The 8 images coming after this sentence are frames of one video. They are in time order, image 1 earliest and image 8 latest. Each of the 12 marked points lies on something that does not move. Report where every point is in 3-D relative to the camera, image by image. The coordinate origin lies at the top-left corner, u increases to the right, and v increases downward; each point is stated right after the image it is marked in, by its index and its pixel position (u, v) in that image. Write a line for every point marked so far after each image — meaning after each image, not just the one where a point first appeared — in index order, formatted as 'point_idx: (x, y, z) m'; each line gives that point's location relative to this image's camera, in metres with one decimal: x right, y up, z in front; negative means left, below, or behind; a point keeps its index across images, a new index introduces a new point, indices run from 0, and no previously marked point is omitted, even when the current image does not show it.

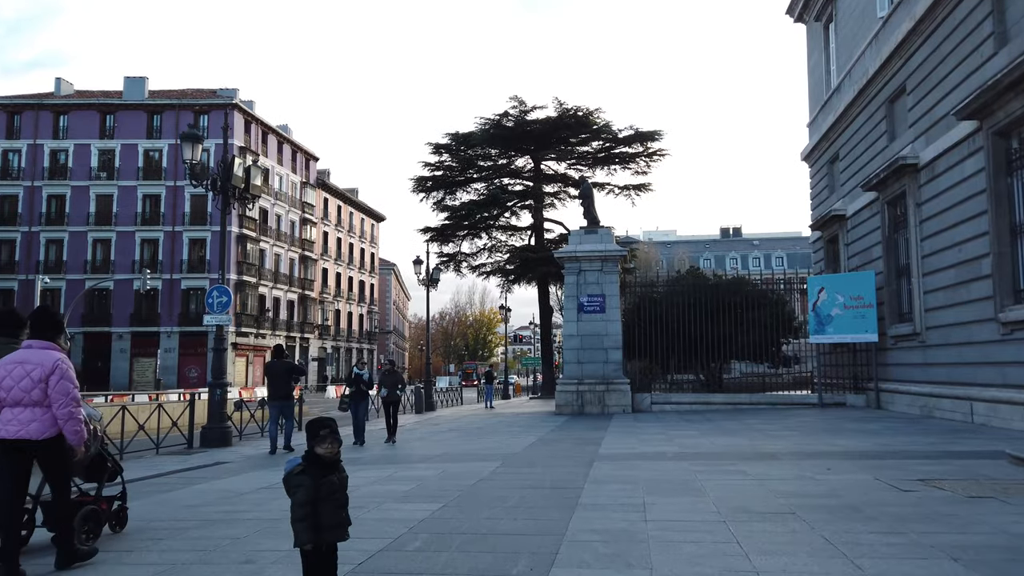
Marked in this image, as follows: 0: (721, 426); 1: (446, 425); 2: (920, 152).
0: (+4.3, -2.8, +15.2) m
1: (-1.7, -3.5, +18.8) m
2: (+9.3, +3.1, +16.8) m
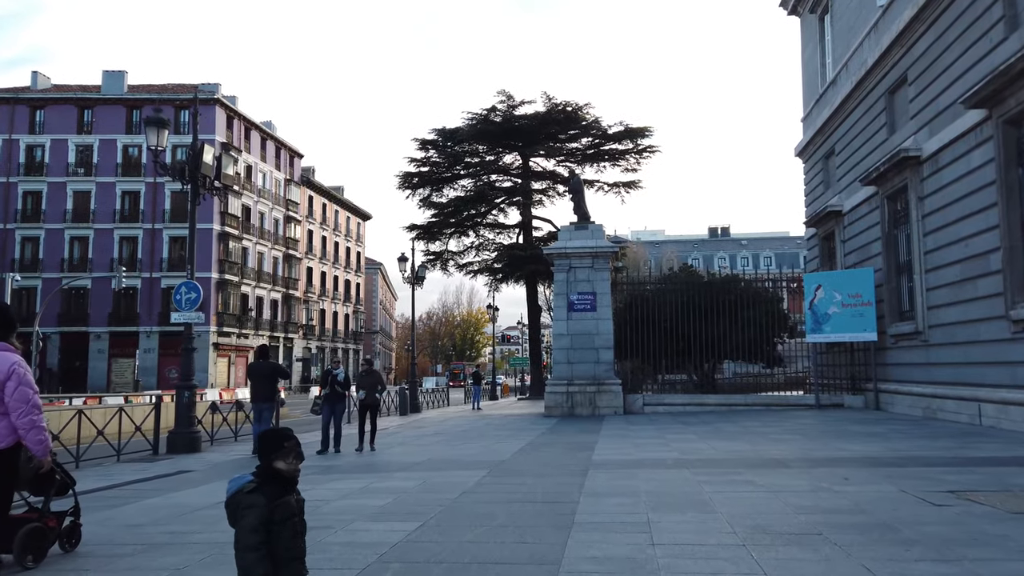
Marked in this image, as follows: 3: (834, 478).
0: (+4.1, -2.8, +14.5) m
1: (-2.0, -3.4, +18.0) m
2: (+9.0, +3.2, +16.2) m
3: (+3.3, -1.9, +7.5) m
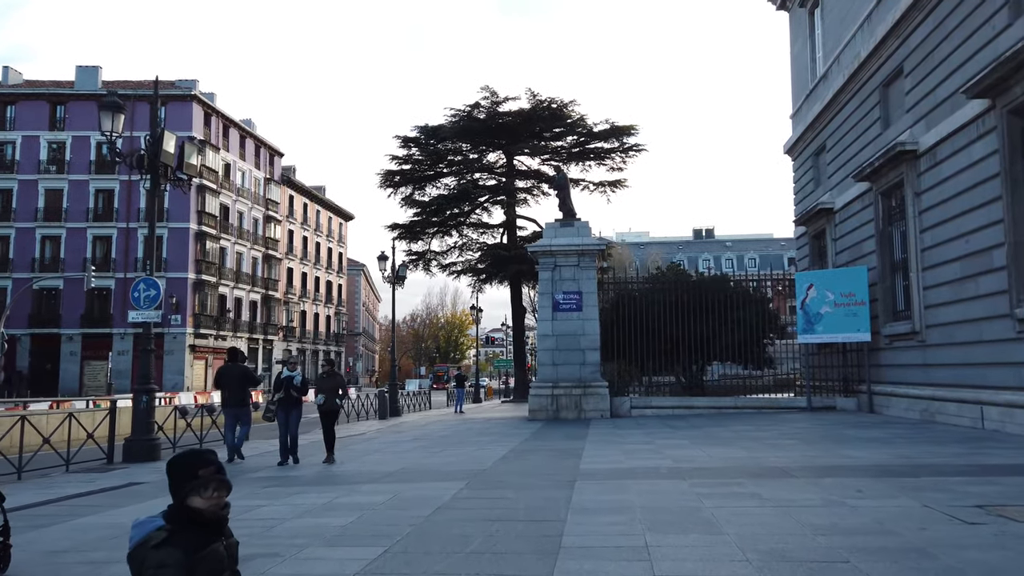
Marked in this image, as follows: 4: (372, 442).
0: (+3.7, -2.7, +13.9) m
1: (-2.4, -3.4, +17.2) m
2: (+8.6, +3.2, +15.7) m
3: (+3.1, -1.9, +6.8) m
4: (-2.8, -3.1, +14.8) m
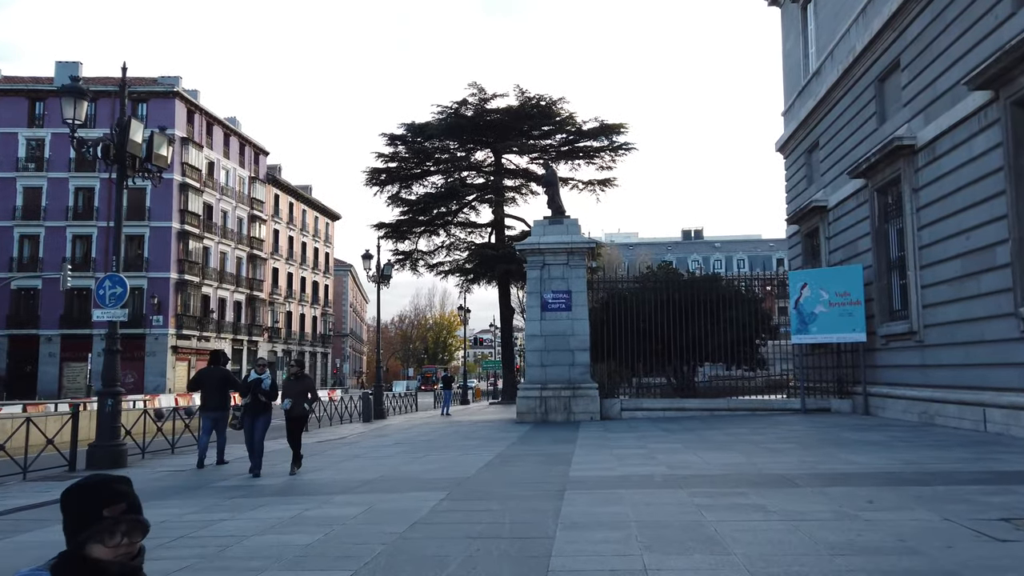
0: (+3.5, -2.7, +13.4) m
1: (-2.6, -3.4, +16.6) m
2: (+8.4, +3.2, +15.3) m
3: (+2.9, -1.8, +6.3) m
4: (-3.1, -3.0, +14.2) m
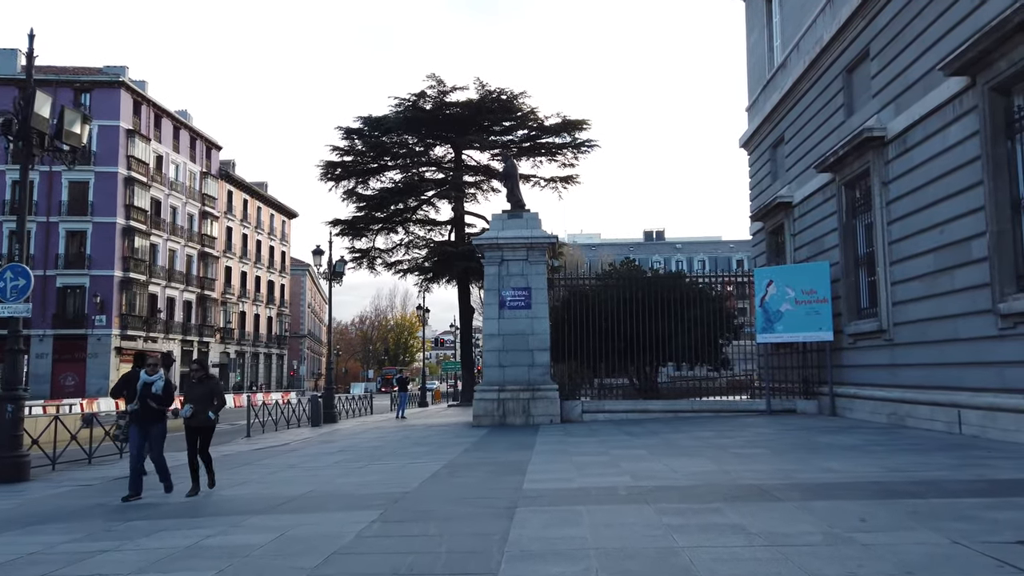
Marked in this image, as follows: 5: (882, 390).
0: (+2.7, -2.6, +12.6) m
1: (-3.6, -3.3, +15.5) m
2: (+7.5, +3.3, +14.8) m
3: (+2.5, -1.7, +5.5) m
4: (-3.9, -2.9, +13.1) m
5: (+7.5, -2.1, +14.9) m
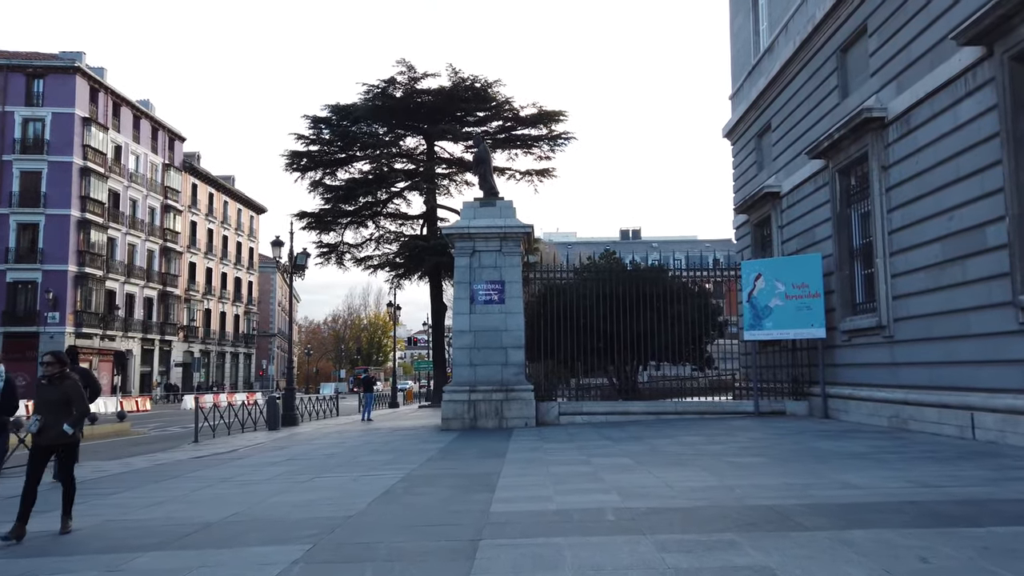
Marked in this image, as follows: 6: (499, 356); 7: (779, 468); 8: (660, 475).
0: (+2.2, -2.5, +11.4) m
1: (-4.2, -3.1, +14.1) m
2: (+7.0, +3.4, +13.7) m
3: (+2.3, -1.6, +4.3) m
4: (-4.4, -2.8, +11.7) m
5: (+7.0, -1.9, +13.9) m
6: (-0.3, -1.6, +17.4) m
7: (+3.0, -2.1, +8.5) m
8: (+1.6, -2.1, +8.3) m
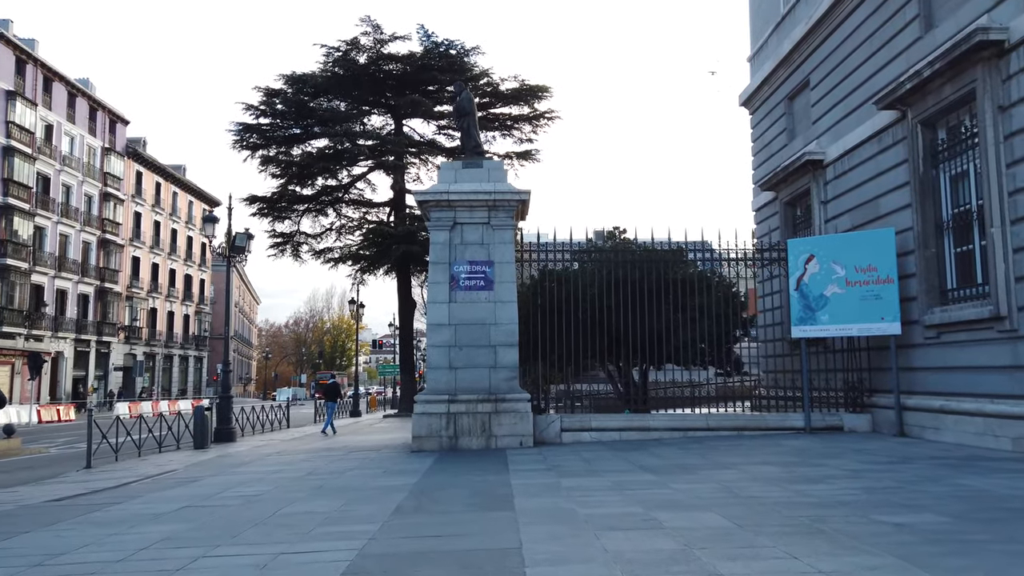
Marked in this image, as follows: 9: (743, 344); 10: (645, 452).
0: (+2.3, -2.1, +7.8) m
1: (-4.2, -2.7, +10.2) m
2: (+7.0, +3.7, +10.4) m
3: (+2.7, -1.2, +0.7) m
4: (-4.3, -2.4, +7.8) m
5: (+6.9, -1.6, +10.5) m
6: (-0.5, -1.3, +13.7) m
7: (+3.3, -1.7, +4.9) m
8: (+1.9, -1.7, +4.7) m
9: (+5.5, -1.3, +17.4) m
10: (+2.1, -2.6, +11.6) m
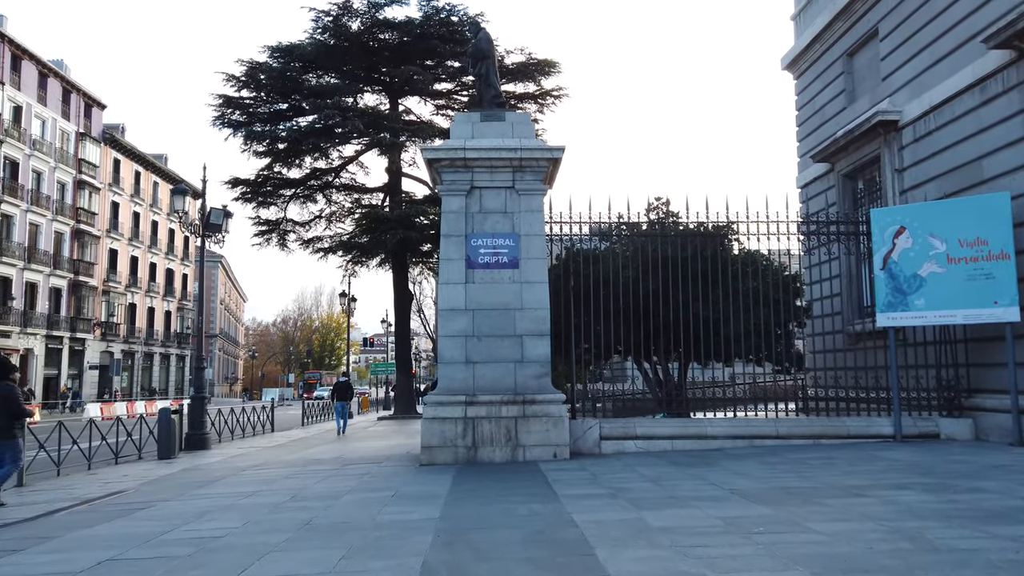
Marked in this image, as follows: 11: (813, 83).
0: (+2.9, -1.8, +5.4) m
1: (-3.7, -2.4, +7.7) m
2: (+7.5, +4.1, +8.0) m
3: (+3.3, -0.8, -1.7) m
4: (-3.7, -2.0, +5.3) m
5: (+7.4, -1.3, +8.2) m
6: (0.0, -0.9, +11.3) m
7: (+3.9, -1.4, +2.5) m
8: (+2.5, -1.4, +2.3) m
9: (+5.9, -0.9, +15.0) m
10: (+2.6, -2.2, +9.2) m
11: (+7.2, +4.9, +17.8) m
